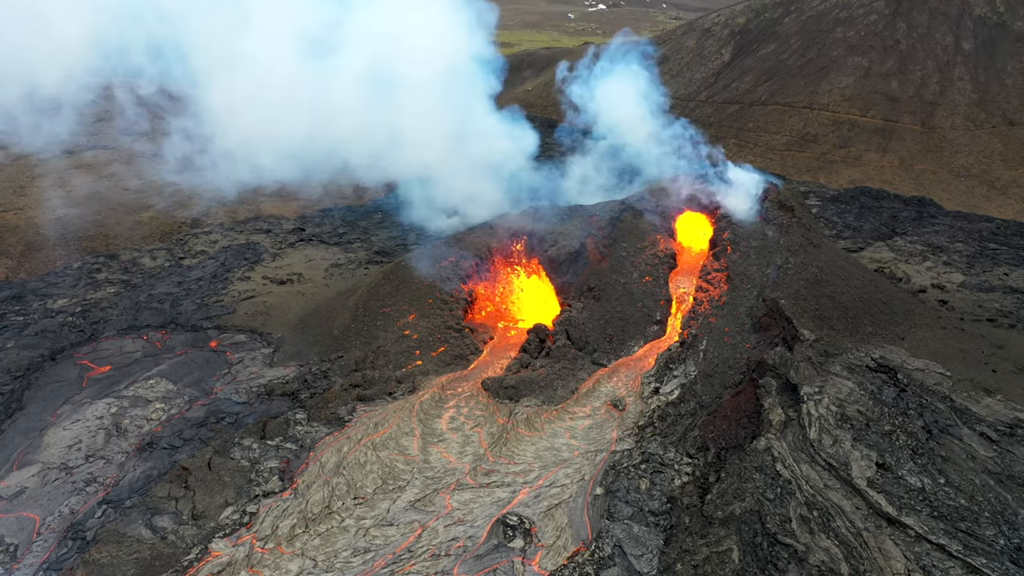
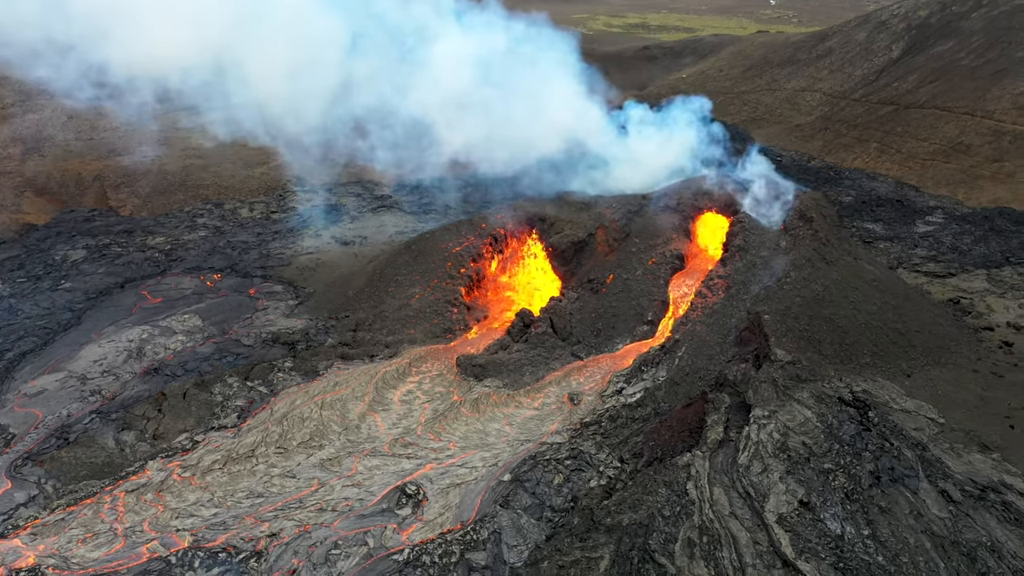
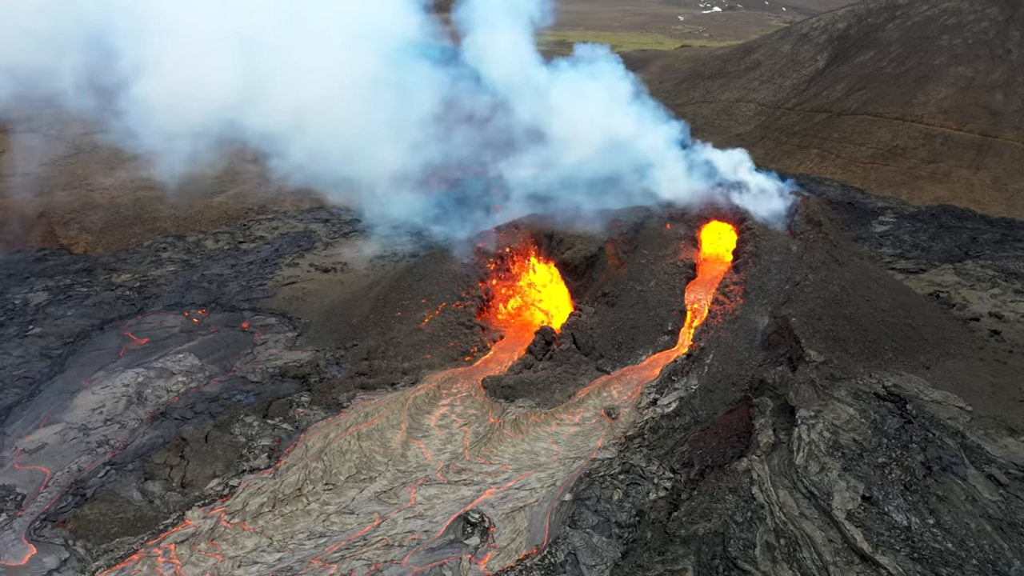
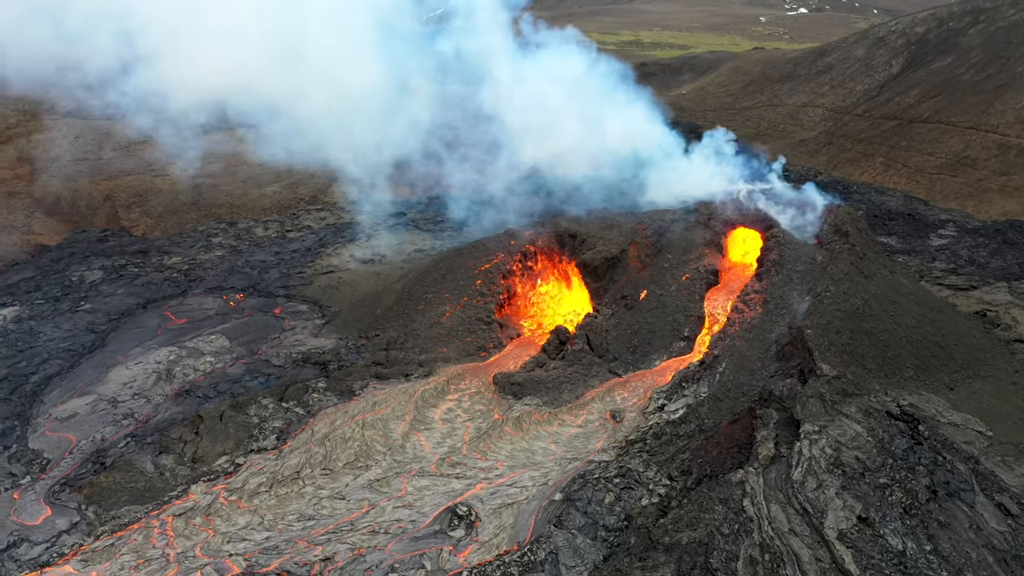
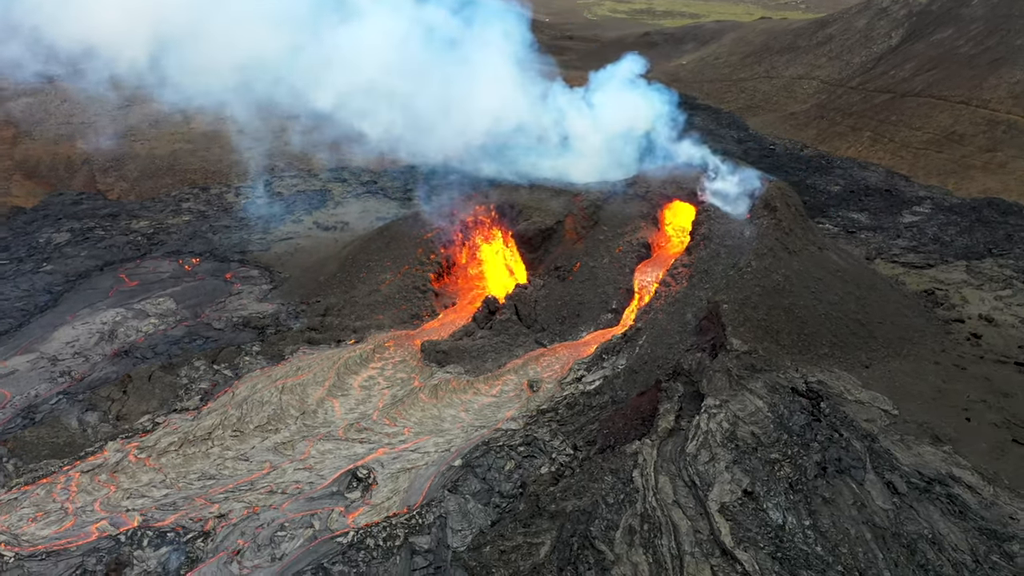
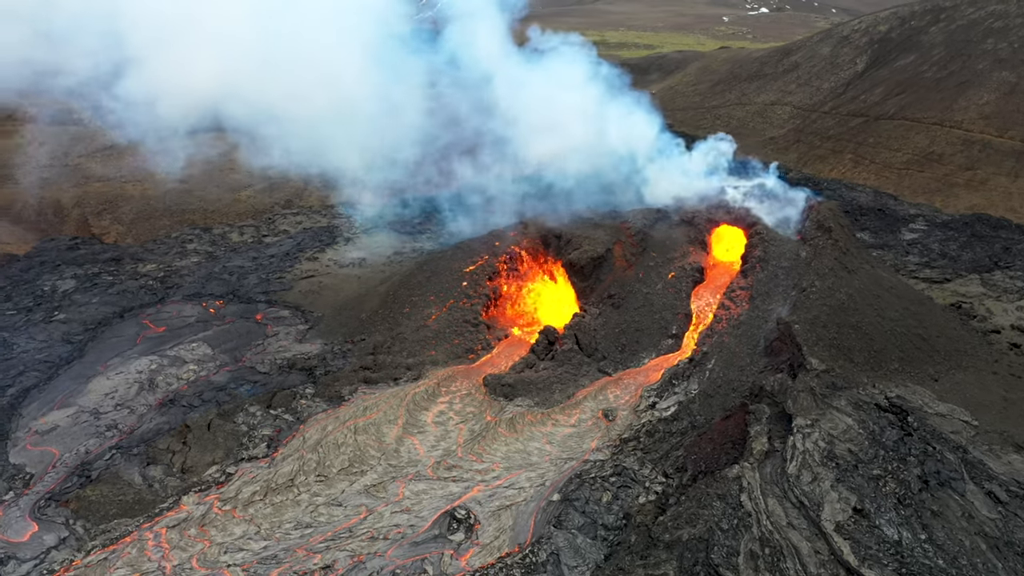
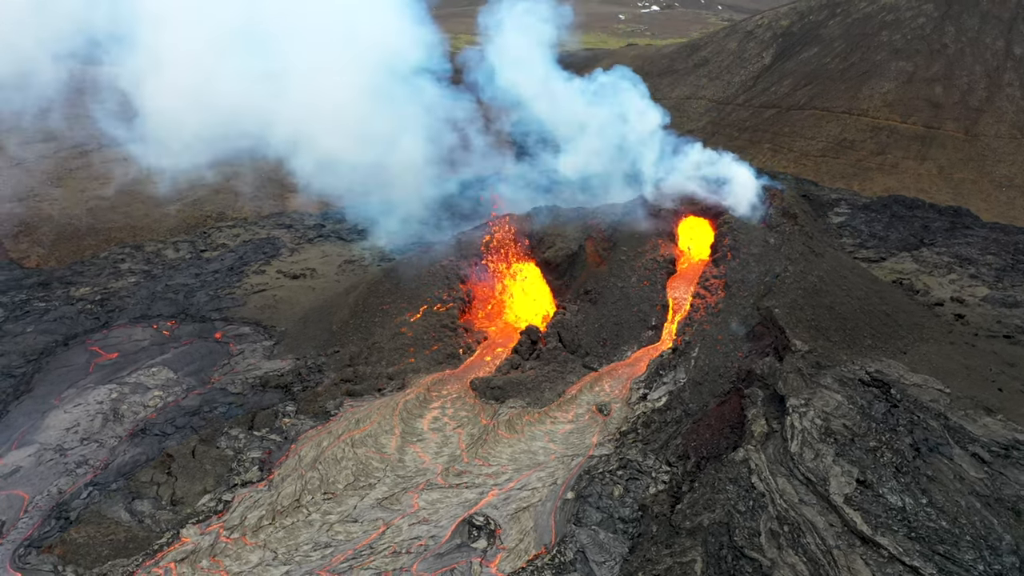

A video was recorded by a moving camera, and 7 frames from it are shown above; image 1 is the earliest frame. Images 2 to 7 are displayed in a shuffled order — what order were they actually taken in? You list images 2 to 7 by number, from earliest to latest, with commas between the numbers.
7, 3, 6, 4, 2, 5
